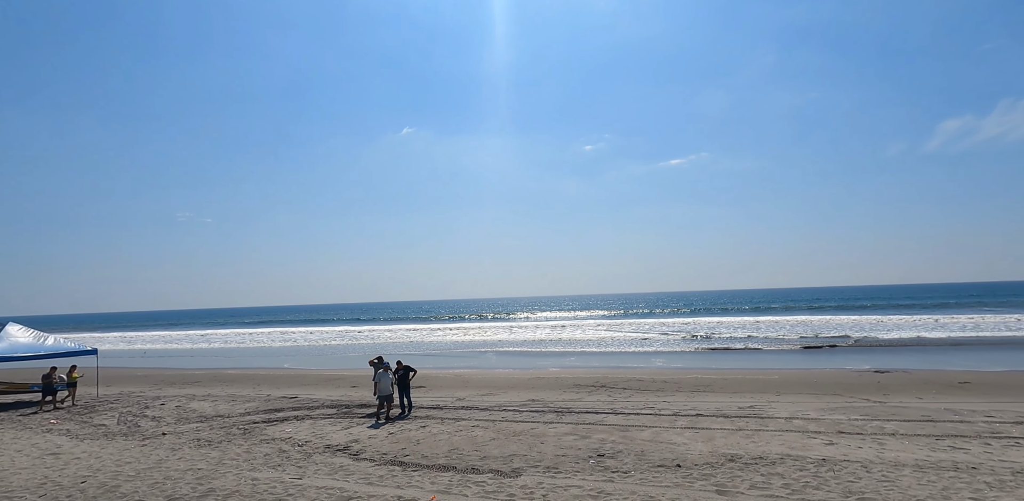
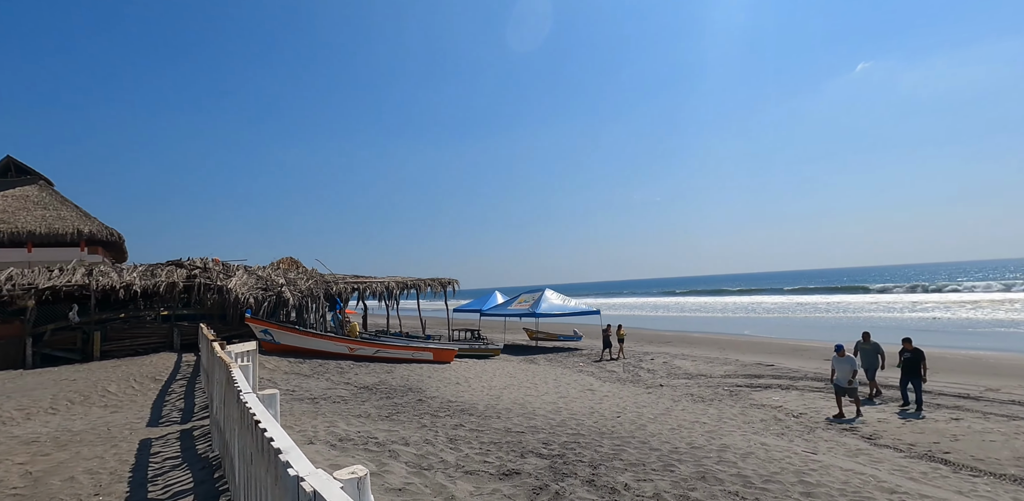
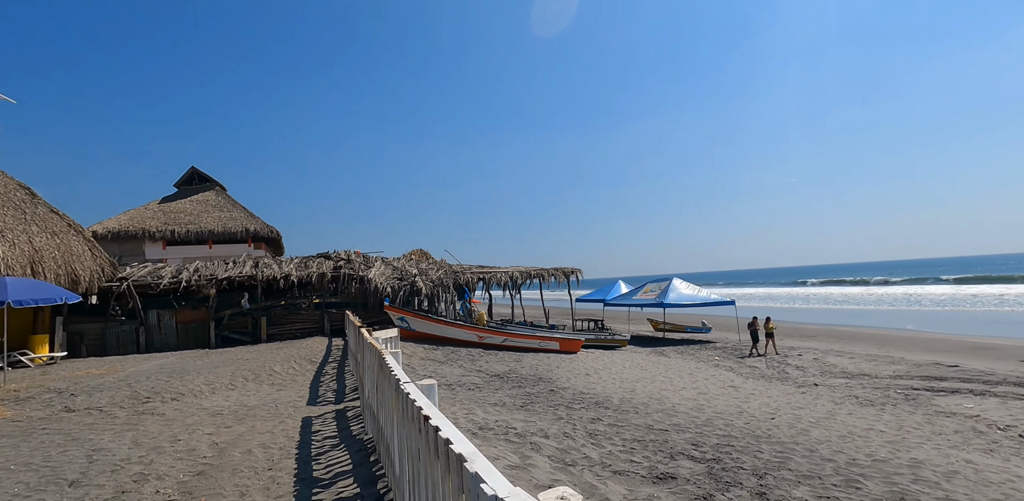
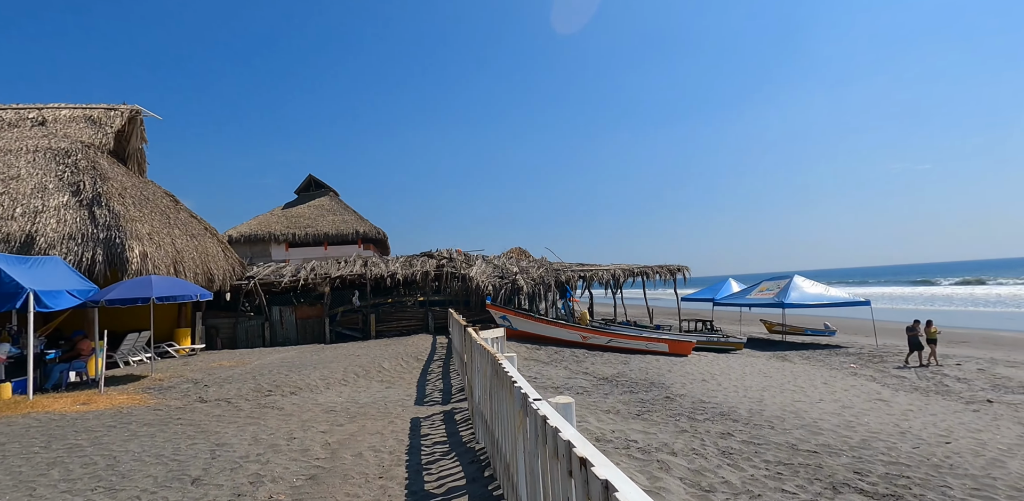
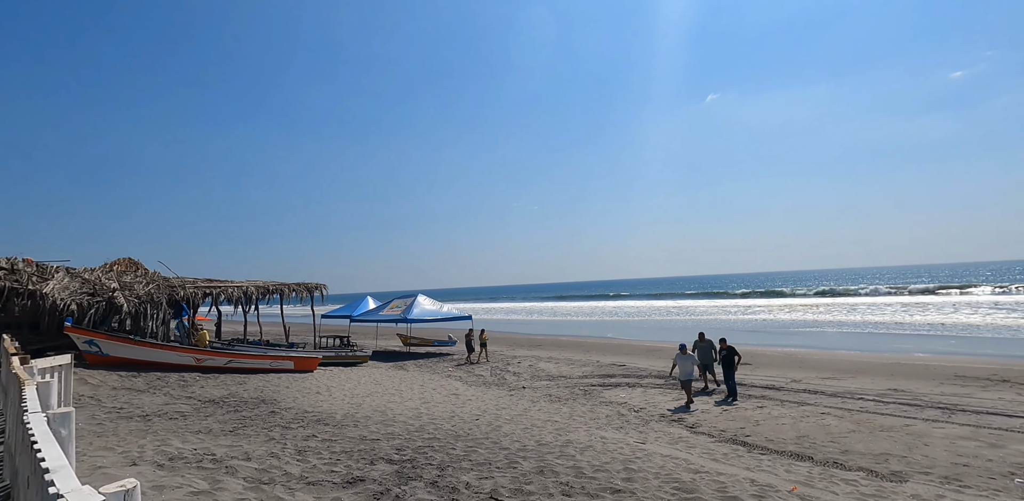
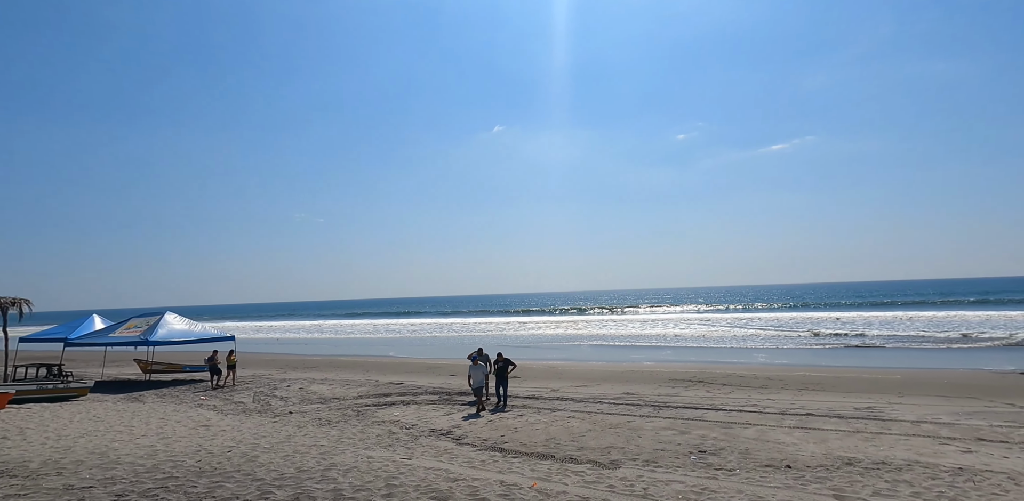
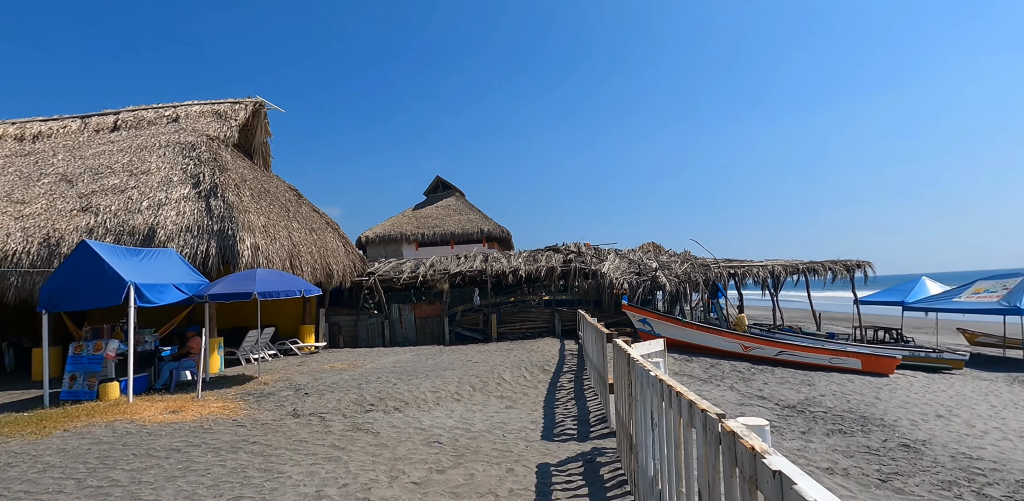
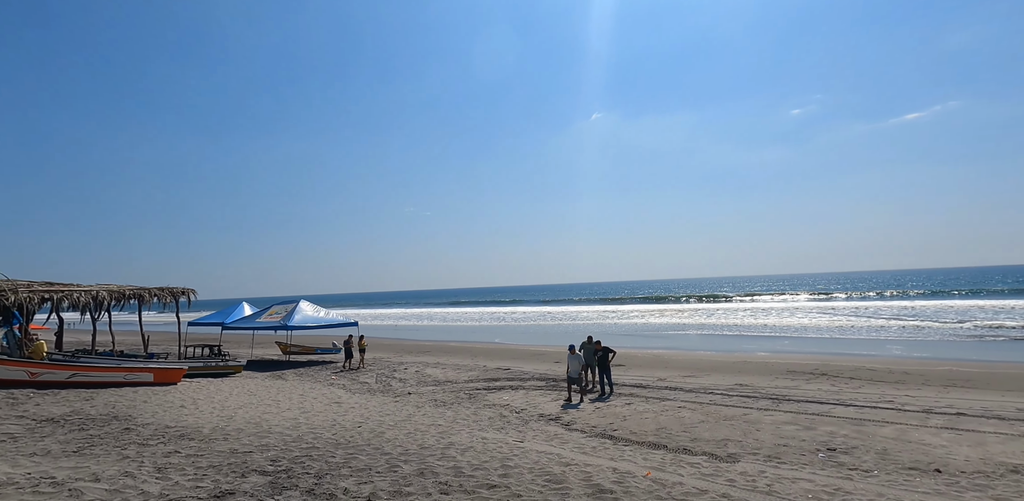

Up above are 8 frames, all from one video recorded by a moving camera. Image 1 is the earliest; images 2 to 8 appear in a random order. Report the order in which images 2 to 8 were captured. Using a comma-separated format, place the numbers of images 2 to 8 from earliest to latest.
6, 8, 5, 2, 3, 4, 7
